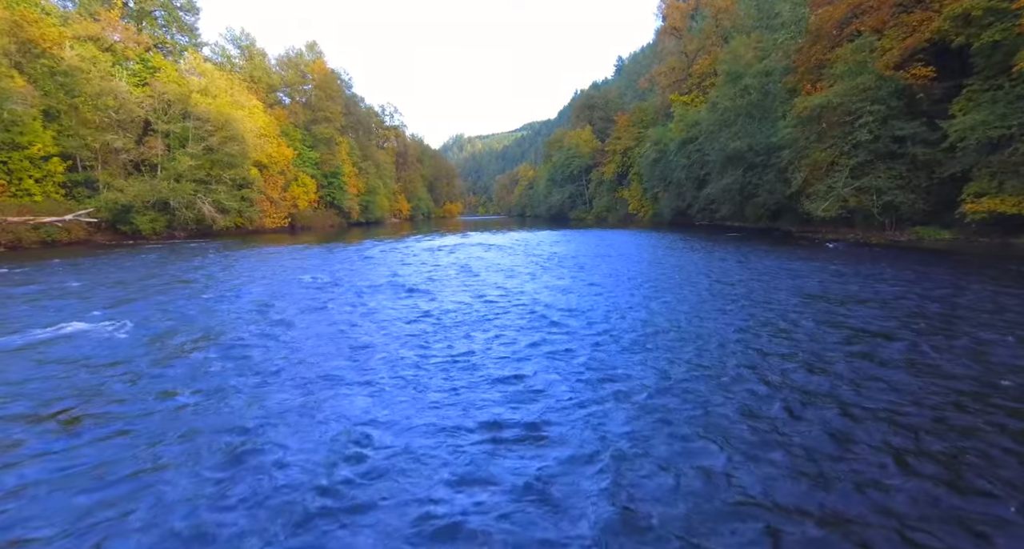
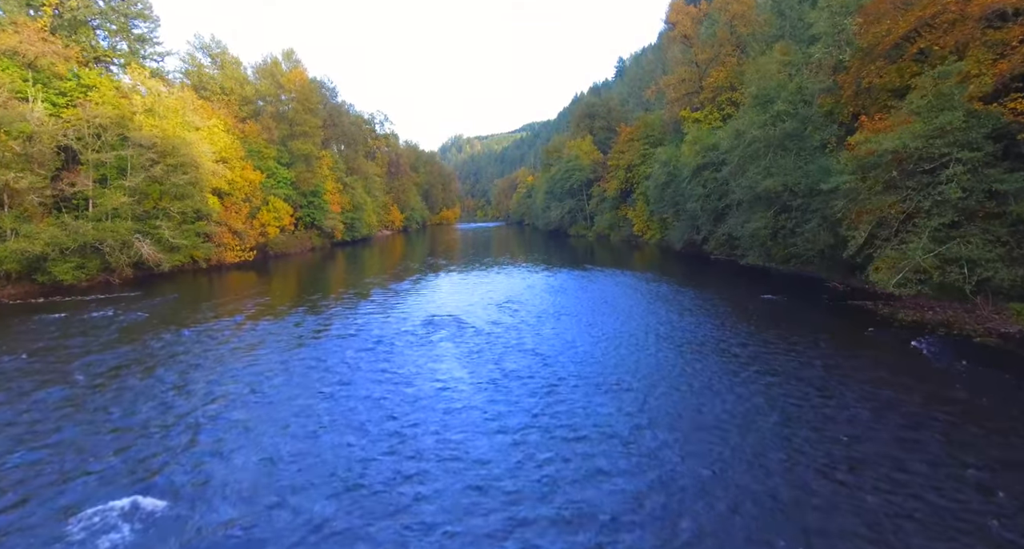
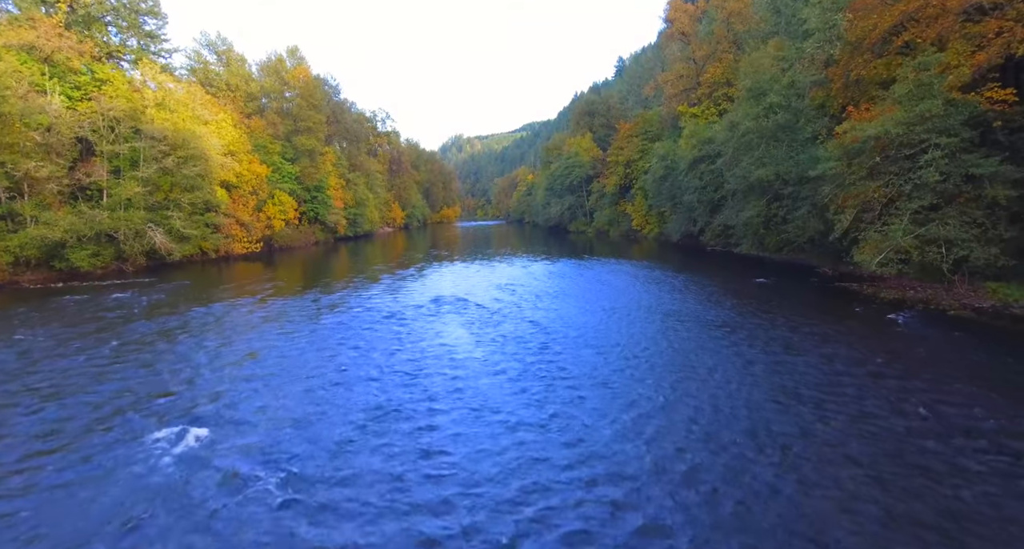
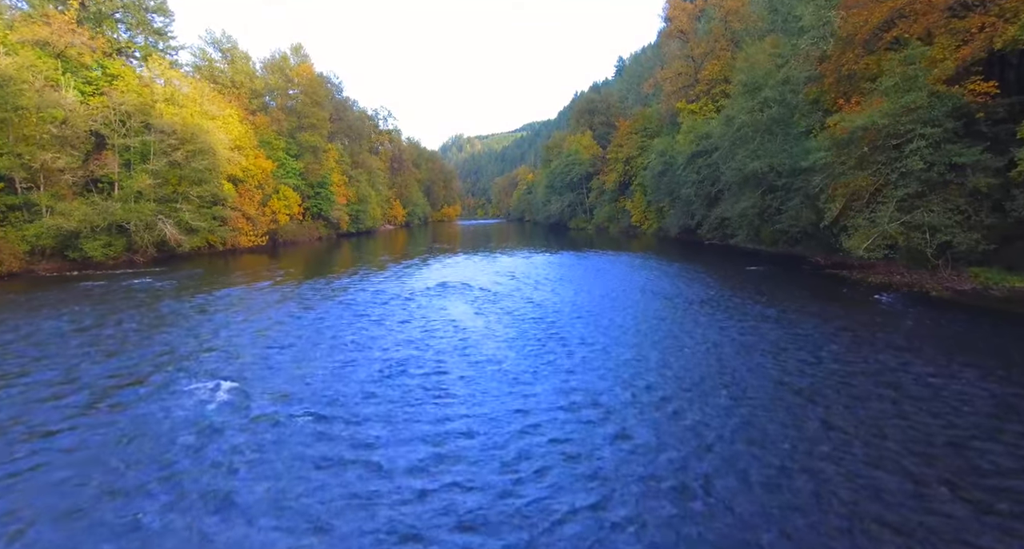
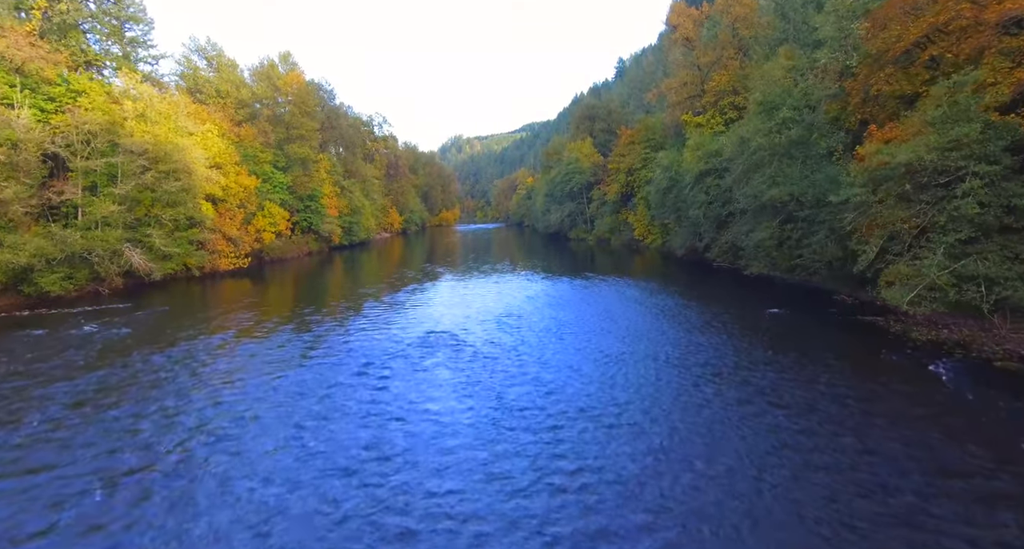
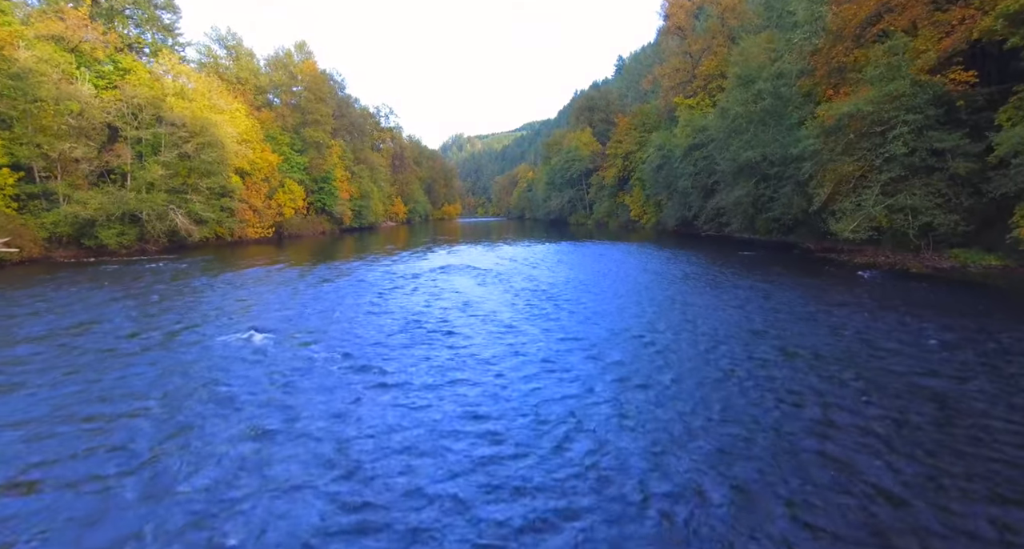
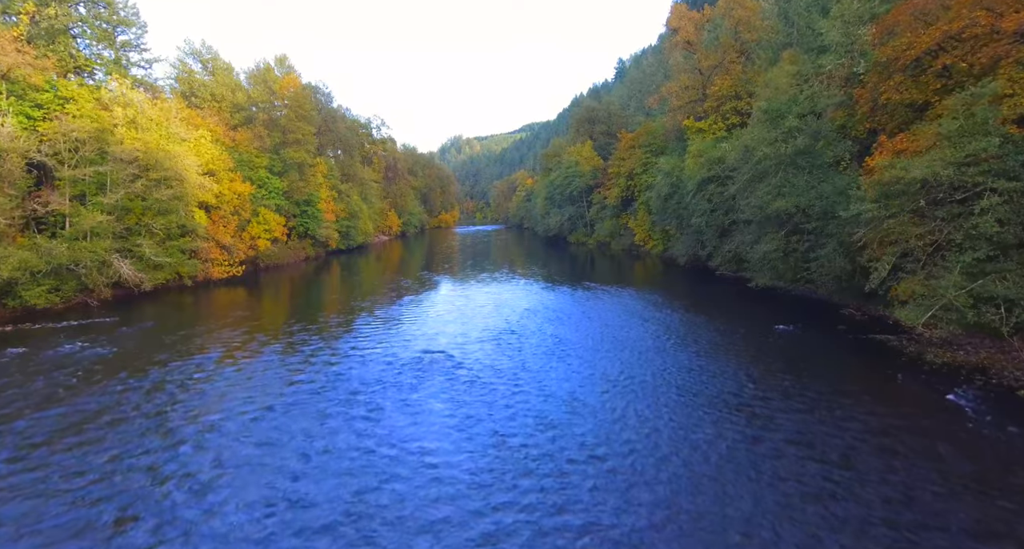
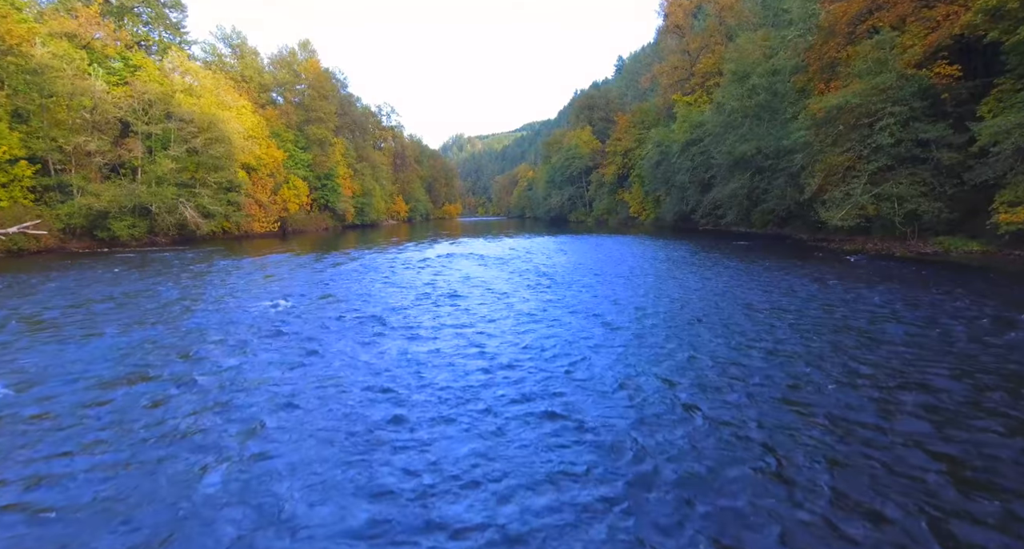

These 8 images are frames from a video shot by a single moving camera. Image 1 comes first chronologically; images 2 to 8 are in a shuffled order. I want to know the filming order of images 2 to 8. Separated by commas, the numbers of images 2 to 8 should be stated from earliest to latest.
8, 6, 4, 3, 2, 5, 7
